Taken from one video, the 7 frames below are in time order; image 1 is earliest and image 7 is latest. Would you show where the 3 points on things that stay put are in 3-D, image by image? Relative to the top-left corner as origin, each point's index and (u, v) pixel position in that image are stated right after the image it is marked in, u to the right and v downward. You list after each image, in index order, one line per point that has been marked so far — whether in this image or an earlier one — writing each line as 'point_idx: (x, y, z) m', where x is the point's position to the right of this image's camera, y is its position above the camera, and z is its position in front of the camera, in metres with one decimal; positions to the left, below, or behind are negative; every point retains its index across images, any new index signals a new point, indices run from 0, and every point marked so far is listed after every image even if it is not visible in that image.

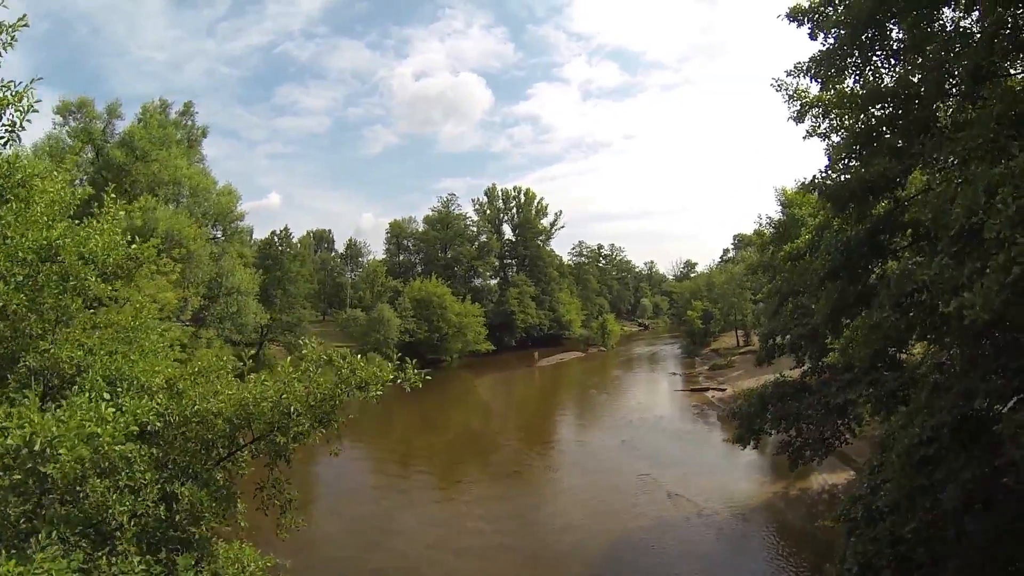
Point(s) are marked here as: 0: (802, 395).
0: (+6.0, -2.3, +11.0) m
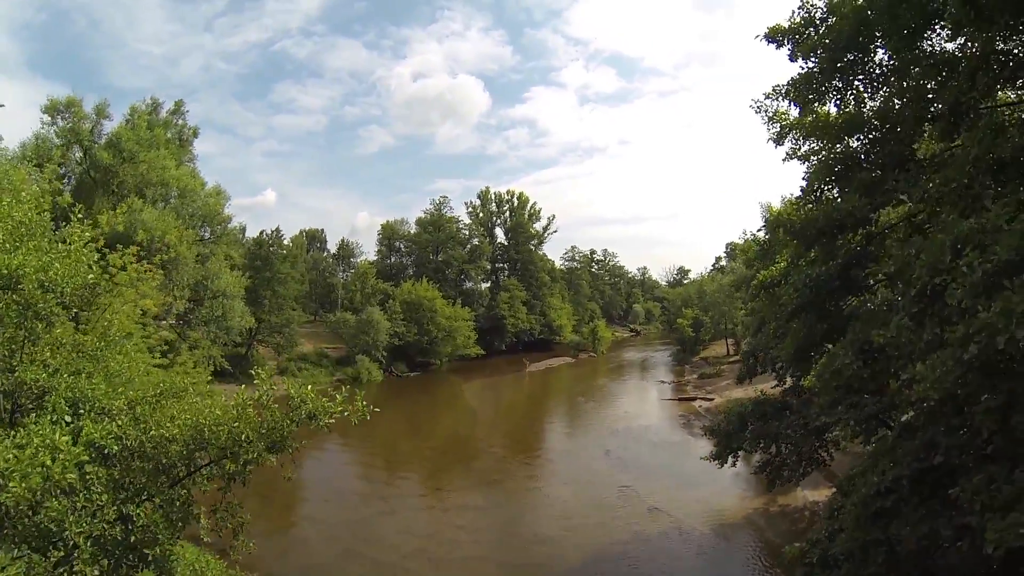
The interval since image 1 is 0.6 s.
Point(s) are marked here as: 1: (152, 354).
0: (+5.6, -2.6, +11.1) m
1: (-8.3, -1.6, +12.4) m
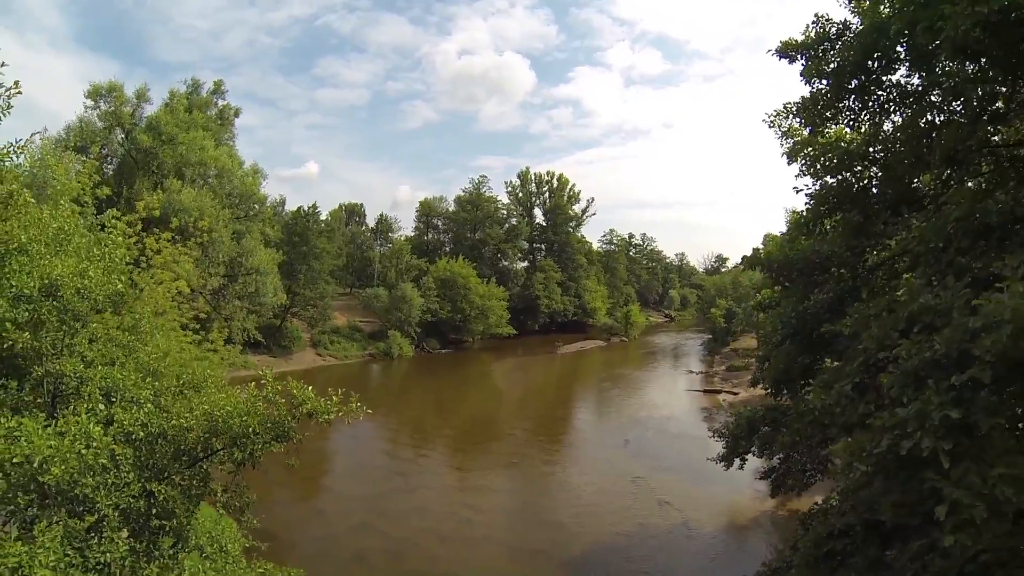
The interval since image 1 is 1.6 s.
0: (+5.7, -2.8, +10.9) m
1: (-8.0, -1.1, +13.2) m
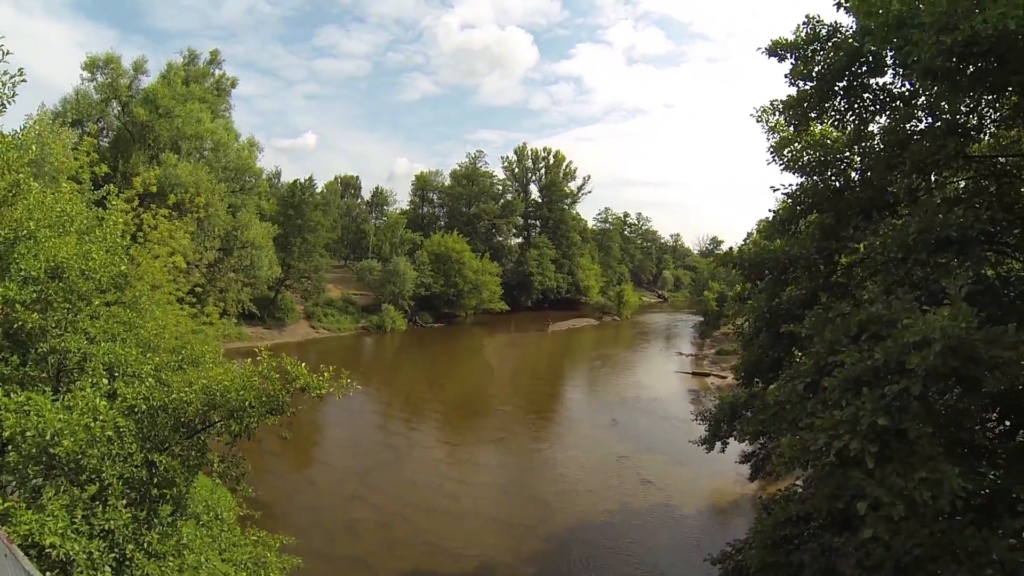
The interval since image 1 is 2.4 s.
0: (+5.4, -2.7, +11.4) m
1: (-8.2, -0.4, +13.4) m
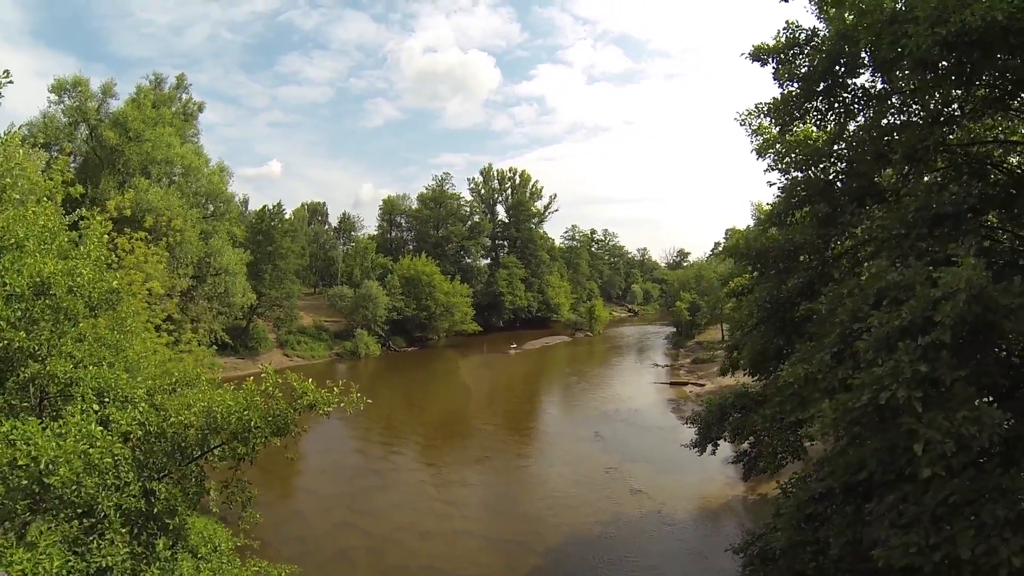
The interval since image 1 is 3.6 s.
0: (+5.4, -2.6, +11.6) m
1: (-8.5, -1.1, +12.9) m
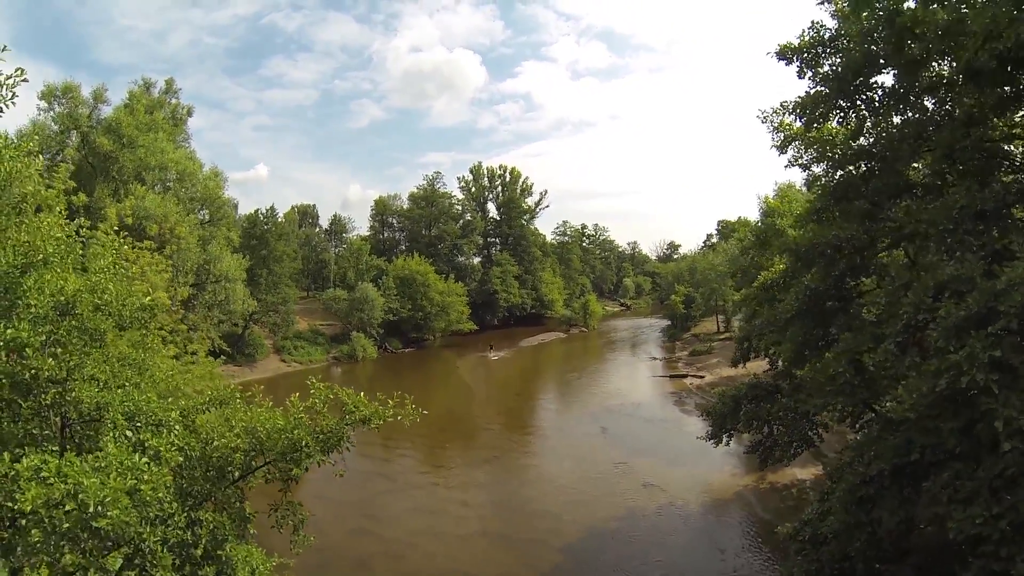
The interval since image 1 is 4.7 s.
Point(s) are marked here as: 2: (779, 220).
0: (+5.7, -2.4, +11.6) m
1: (-8.2, -1.3, +12.6) m
2: (+8.5, +2.1, +17.0) m
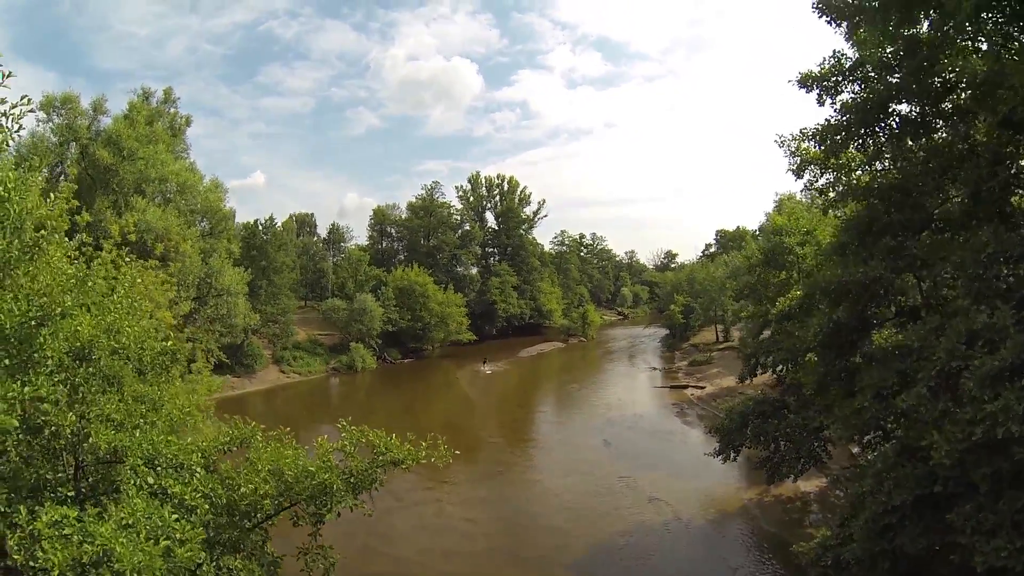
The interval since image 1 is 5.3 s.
0: (+5.8, -2.8, +11.5) m
1: (-8.1, -1.6, +12.5) m
2: (+8.6, +1.7, +17.0) m
